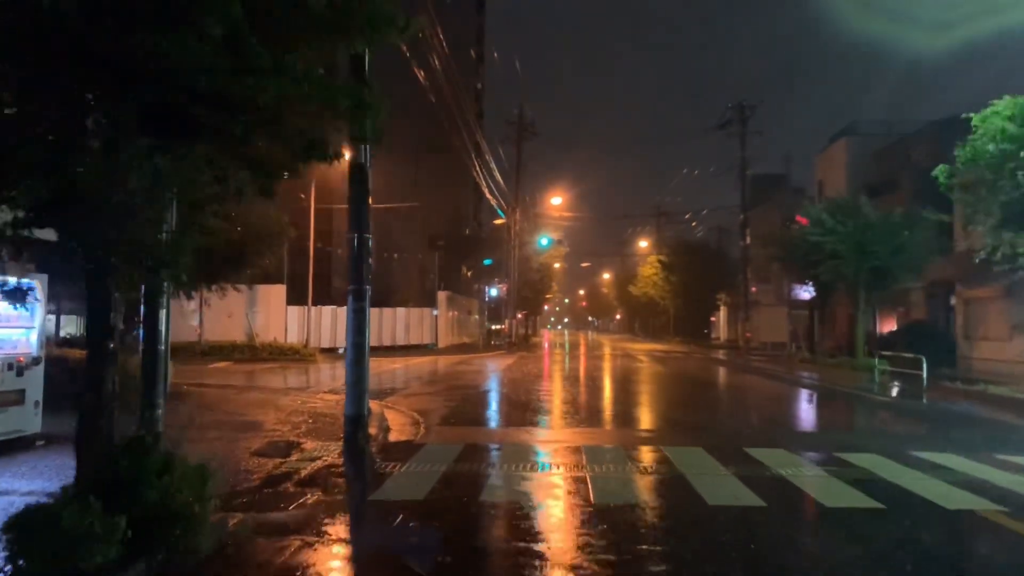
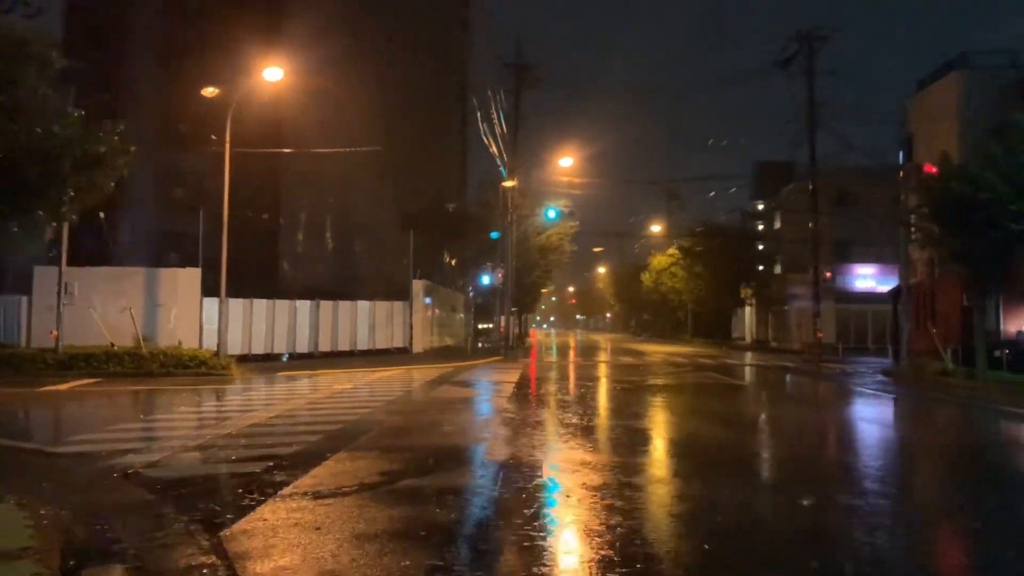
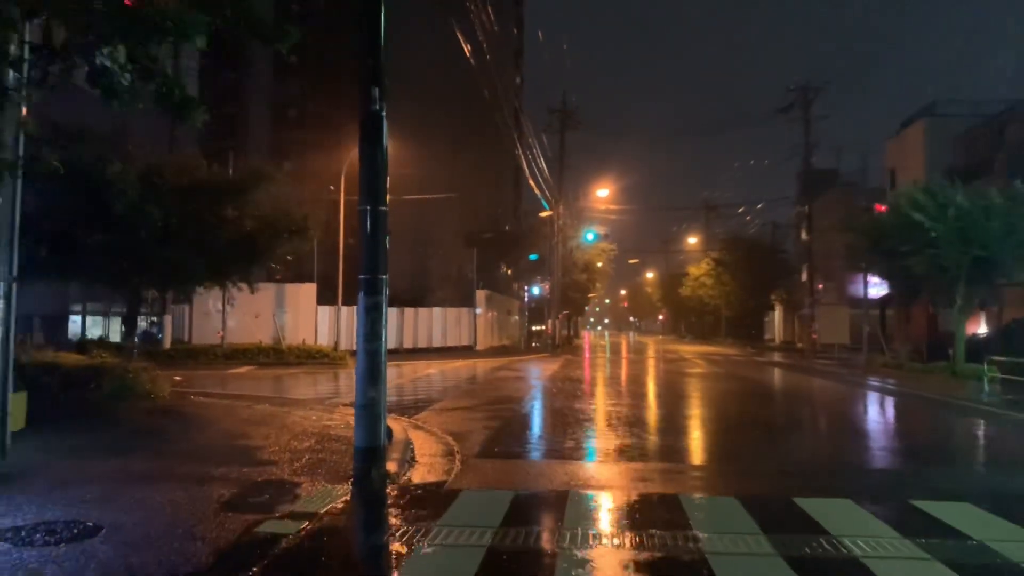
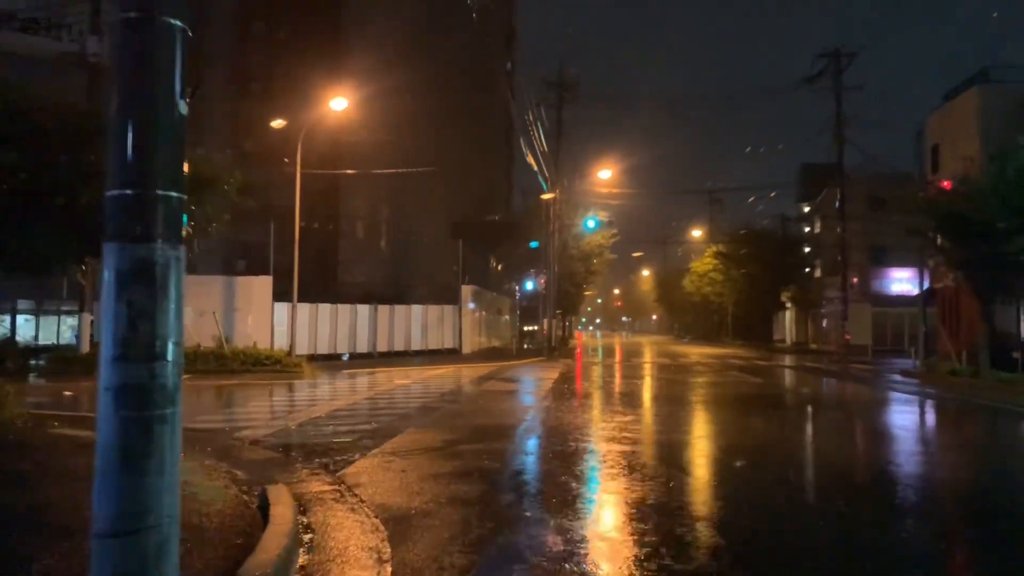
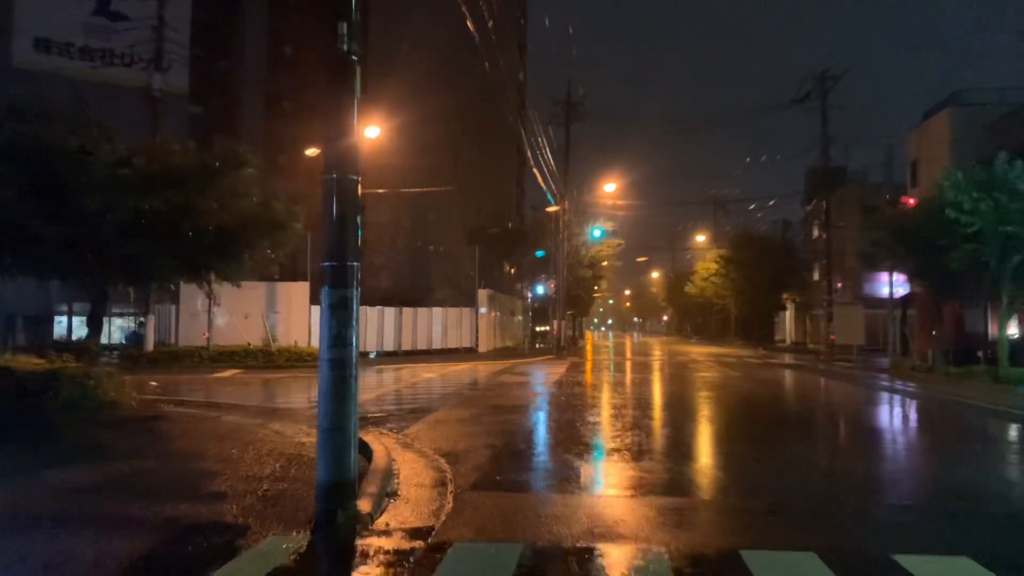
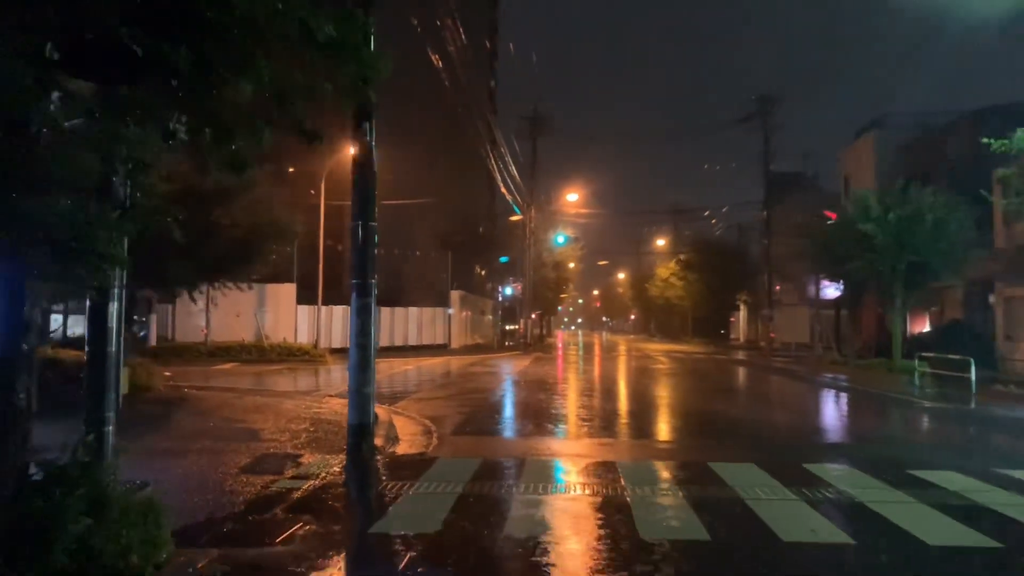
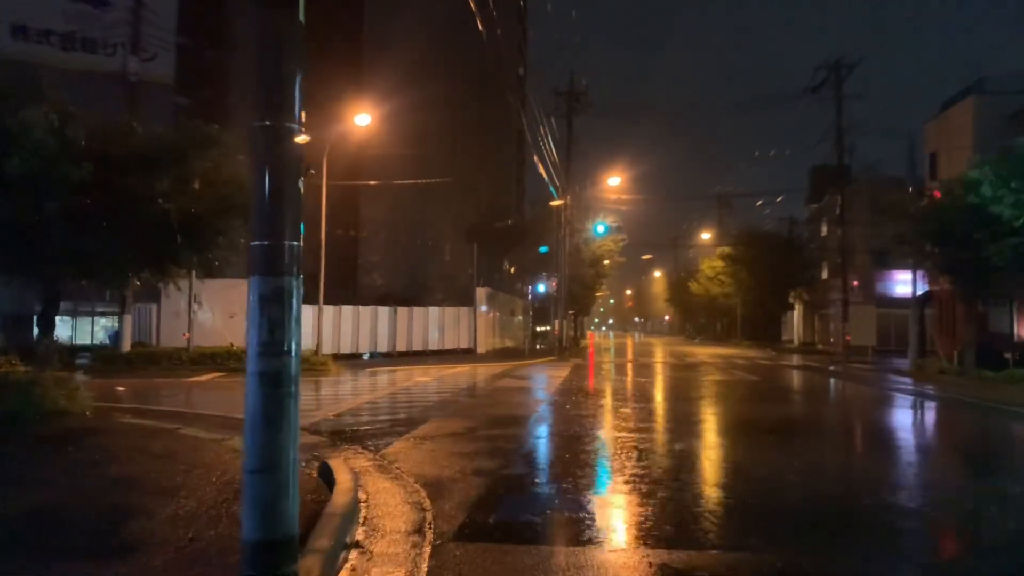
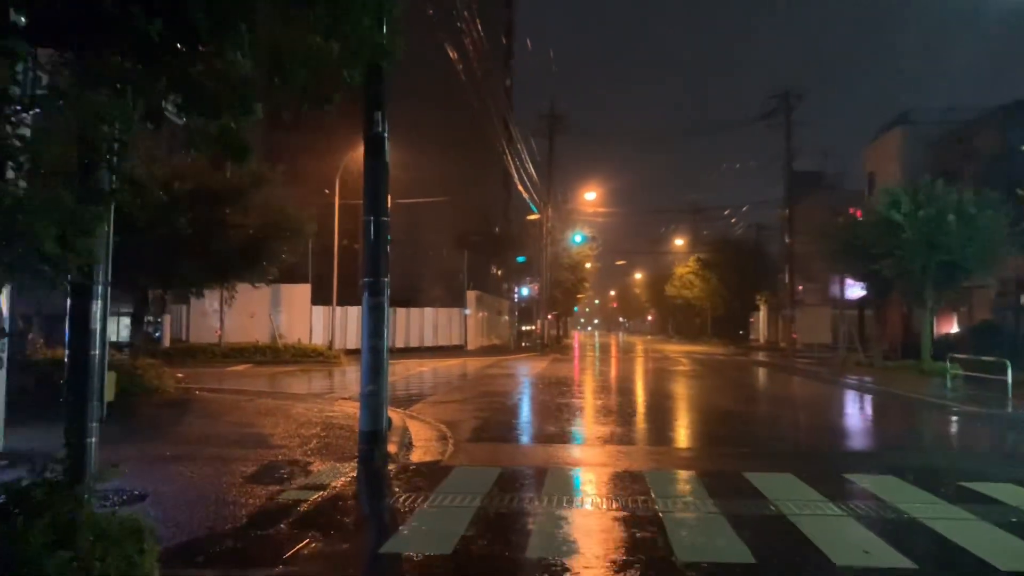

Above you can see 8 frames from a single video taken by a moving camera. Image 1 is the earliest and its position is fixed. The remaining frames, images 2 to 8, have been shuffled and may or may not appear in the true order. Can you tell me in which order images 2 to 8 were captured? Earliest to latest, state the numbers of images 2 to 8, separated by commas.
6, 8, 3, 5, 7, 4, 2
